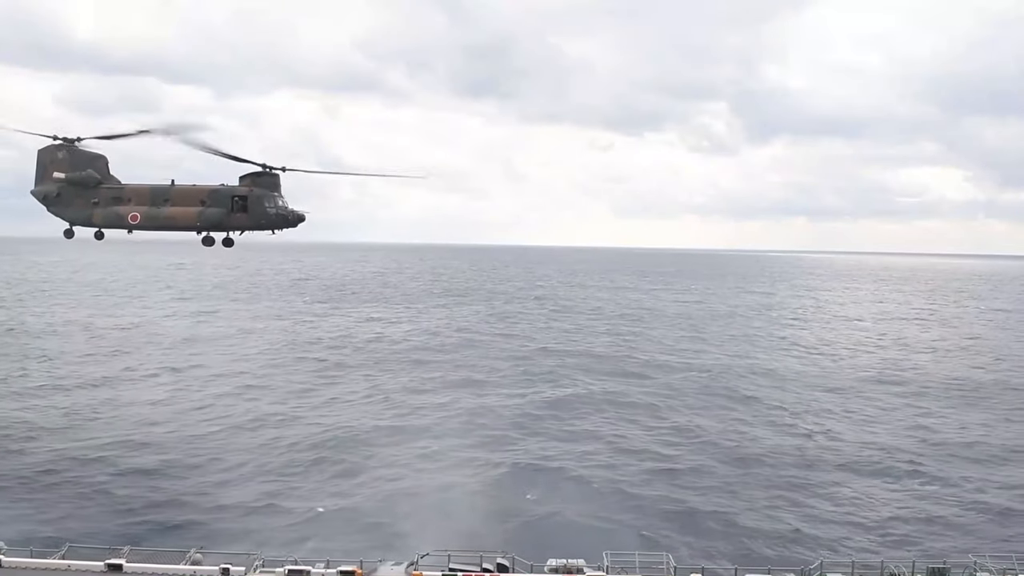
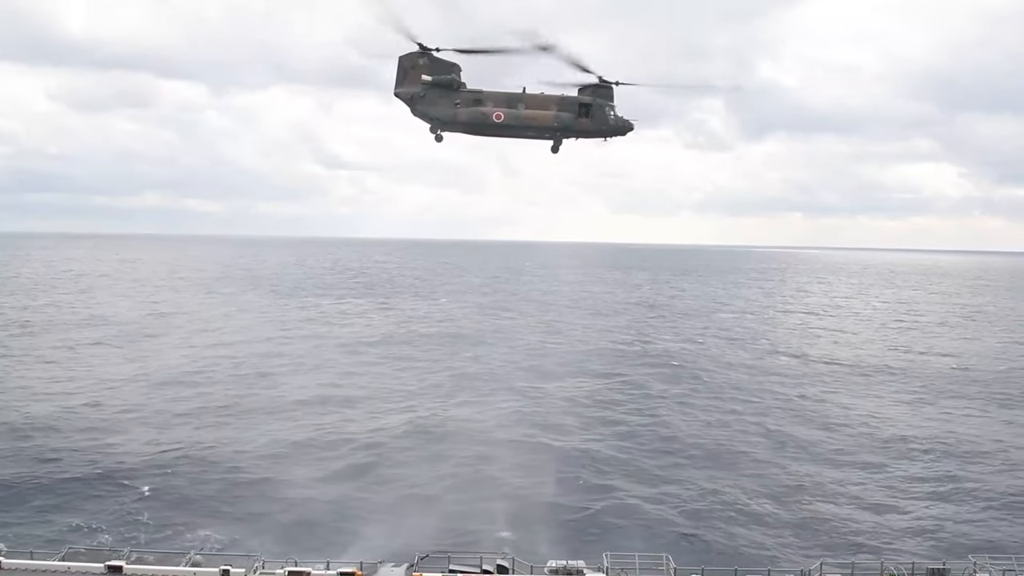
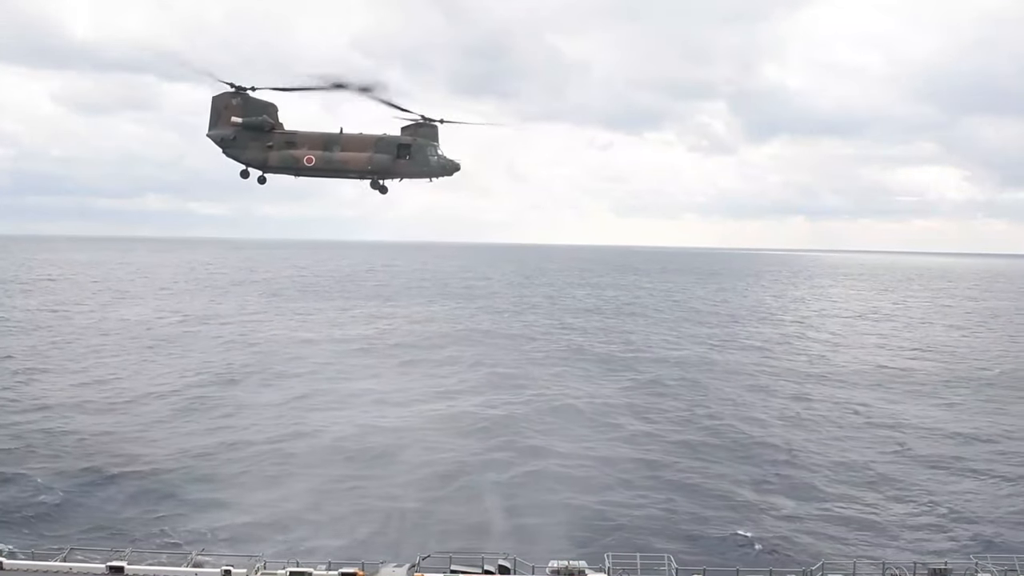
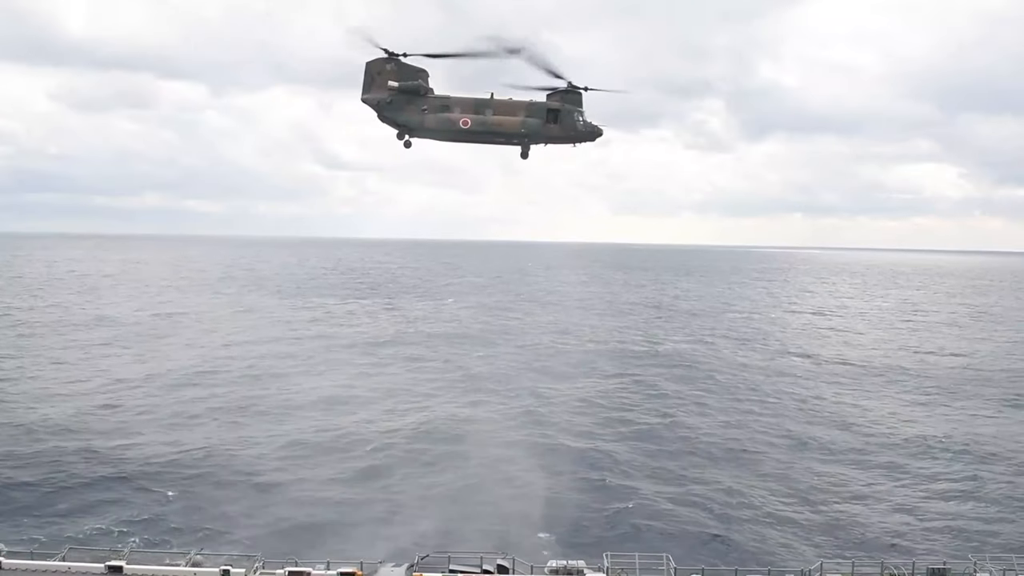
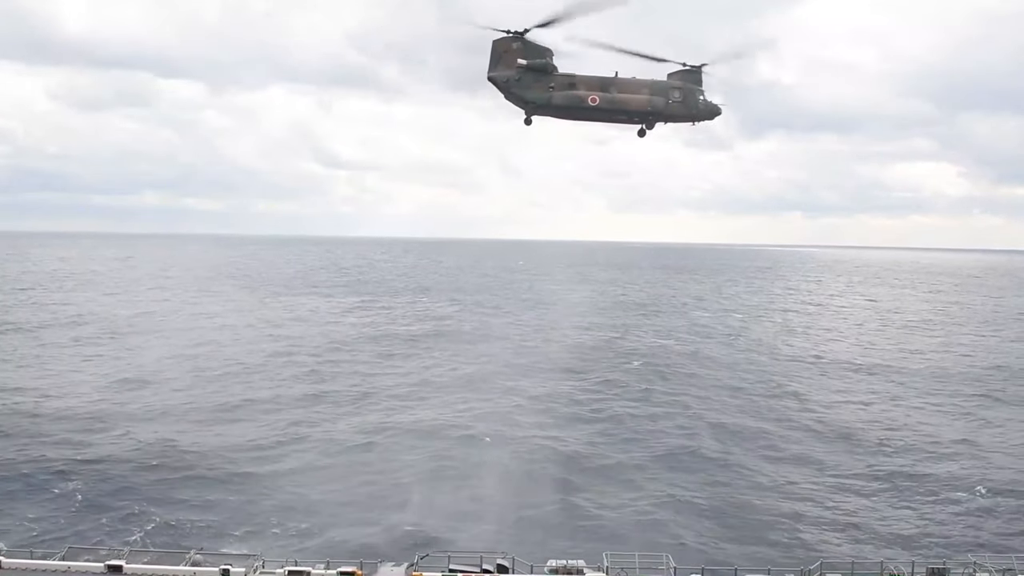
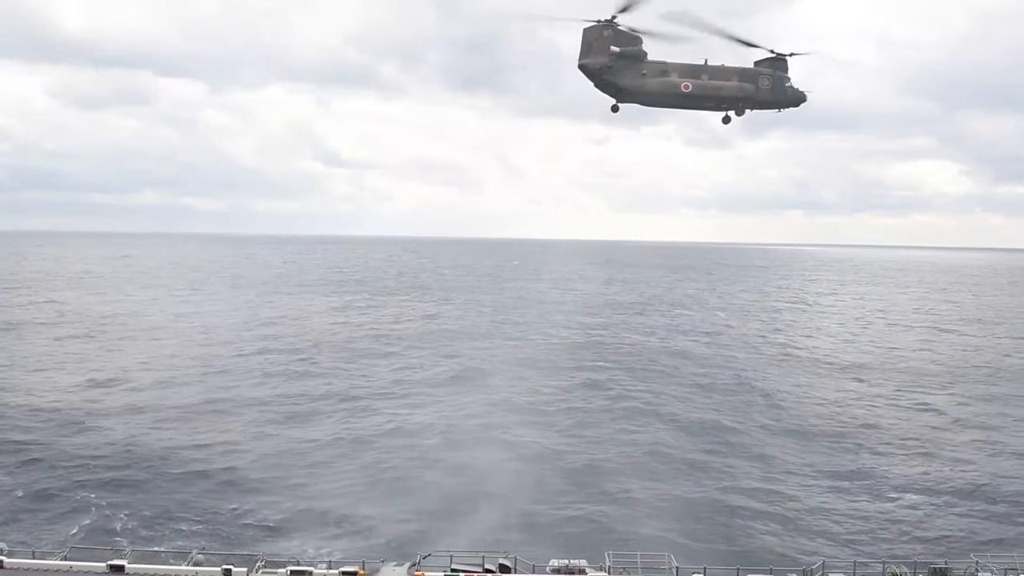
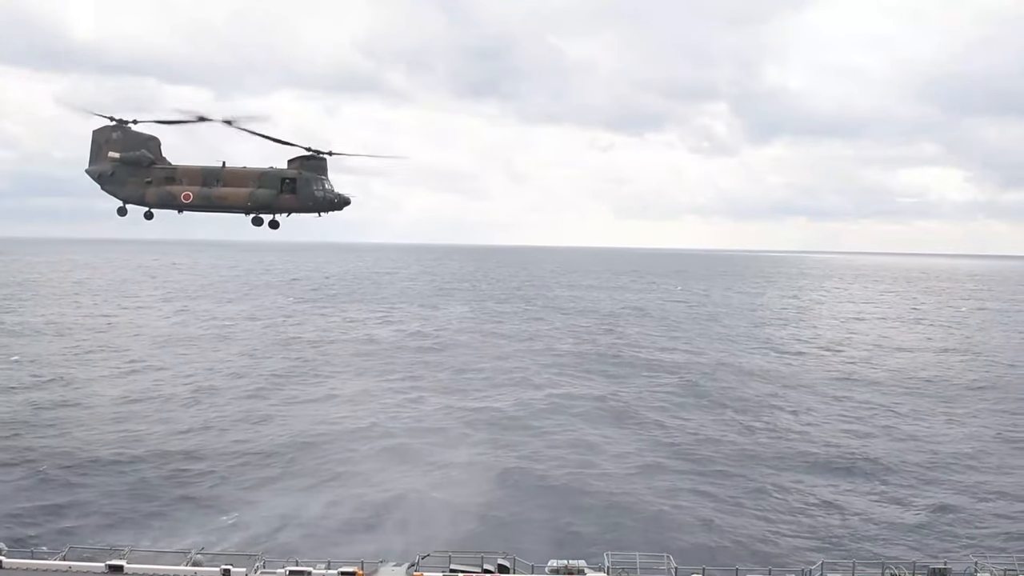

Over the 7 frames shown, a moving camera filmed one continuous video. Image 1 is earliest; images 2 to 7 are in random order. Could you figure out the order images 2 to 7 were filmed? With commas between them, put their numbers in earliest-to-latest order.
7, 3, 4, 2, 5, 6
